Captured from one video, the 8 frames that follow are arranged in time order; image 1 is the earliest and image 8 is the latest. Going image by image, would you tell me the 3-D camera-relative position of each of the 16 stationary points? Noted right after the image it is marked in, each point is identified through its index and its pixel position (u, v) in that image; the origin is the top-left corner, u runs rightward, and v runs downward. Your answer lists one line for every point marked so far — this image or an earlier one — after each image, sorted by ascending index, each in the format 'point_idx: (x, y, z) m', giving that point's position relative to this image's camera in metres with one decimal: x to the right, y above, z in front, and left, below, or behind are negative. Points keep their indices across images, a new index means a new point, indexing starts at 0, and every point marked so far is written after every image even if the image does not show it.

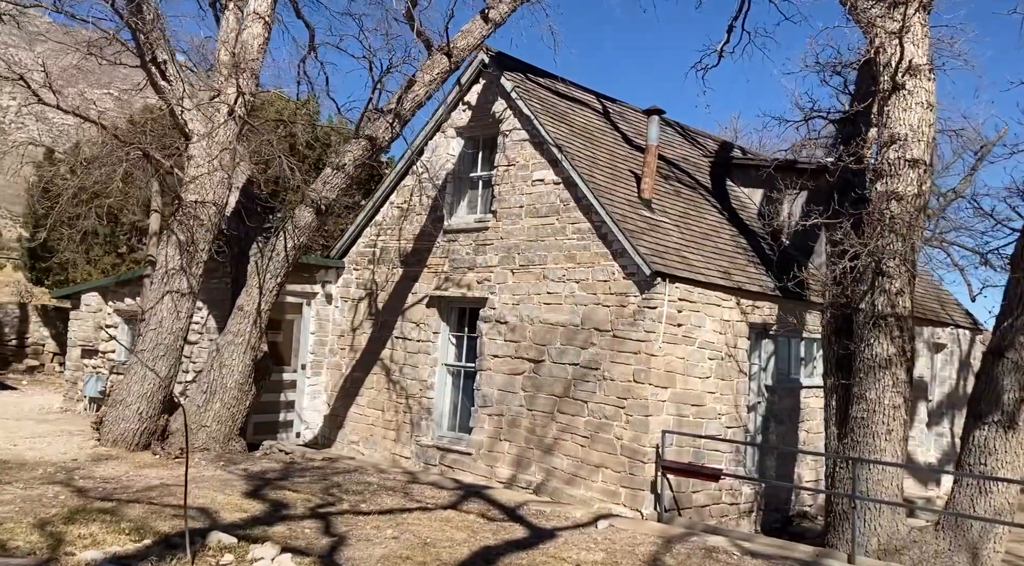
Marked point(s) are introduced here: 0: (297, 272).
0: (-3.0, +0.2, +13.9) m
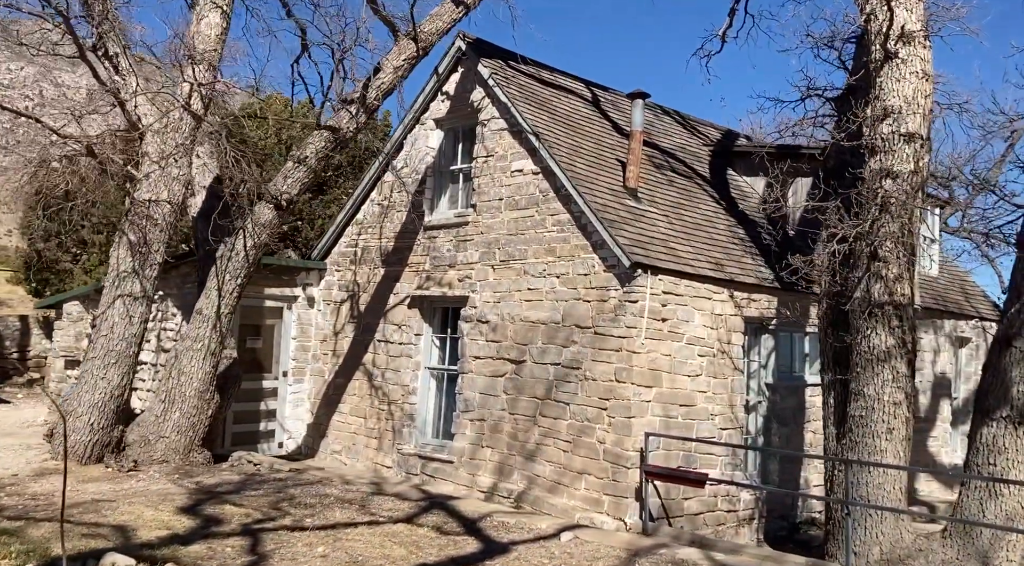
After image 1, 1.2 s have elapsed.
0: (-3.2, +0.1, +13.4) m
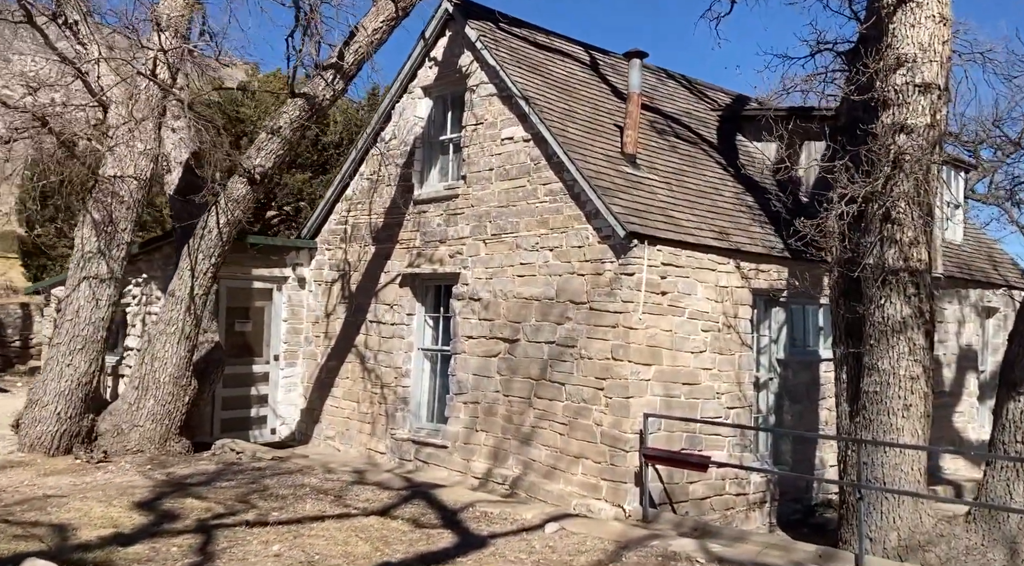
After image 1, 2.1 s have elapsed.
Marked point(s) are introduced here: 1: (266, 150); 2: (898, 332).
0: (-3.2, +0.4, +12.8) m
1: (-2.4, +1.3, +9.7) m
2: (+3.2, -0.4, +8.2) m
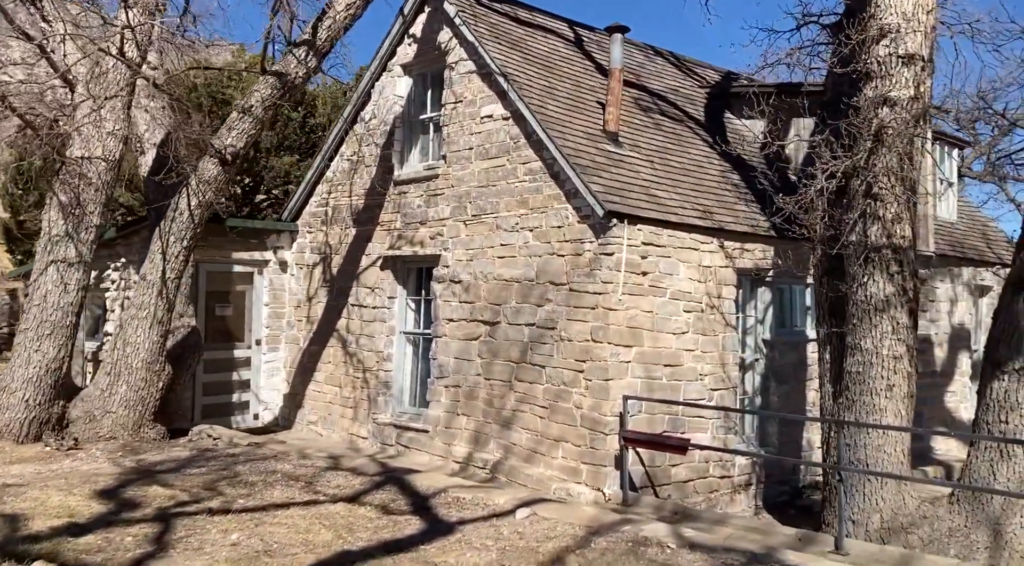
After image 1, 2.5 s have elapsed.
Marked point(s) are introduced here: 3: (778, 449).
0: (-3.4, +0.6, +12.7) m
1: (-2.7, +1.5, +9.5) m
2: (+3.0, -0.2, +8.0) m
3: (+2.9, -1.8, +10.7) m
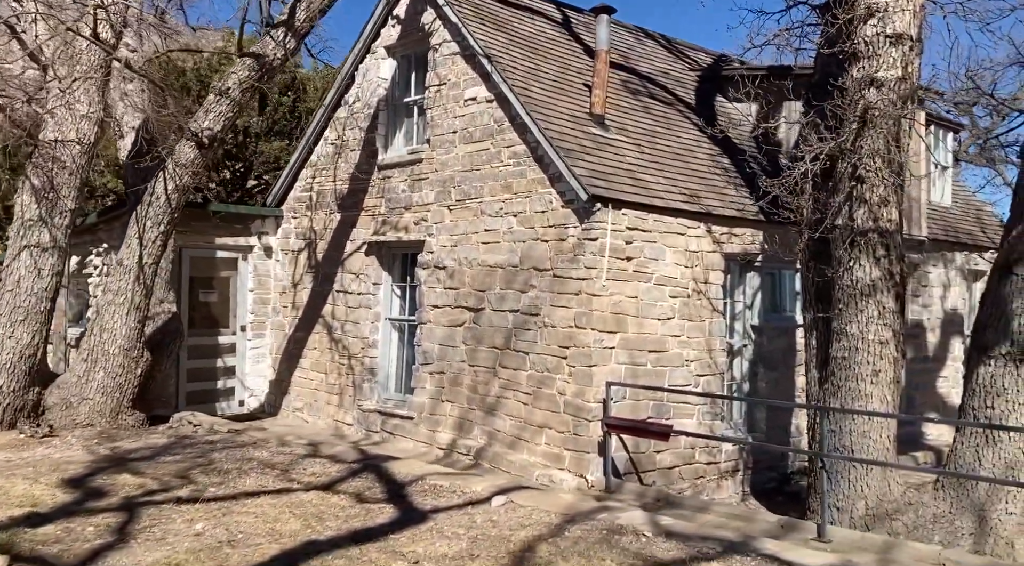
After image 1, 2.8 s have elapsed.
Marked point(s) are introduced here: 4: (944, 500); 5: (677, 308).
0: (-3.6, +0.8, +12.5) m
1: (-2.8, +1.6, +9.3) m
2: (+2.8, -0.1, +7.8) m
3: (+2.7, -1.6, +10.6) m
4: (+3.3, -1.7, +7.5) m
5: (+1.6, -0.2, +9.6) m
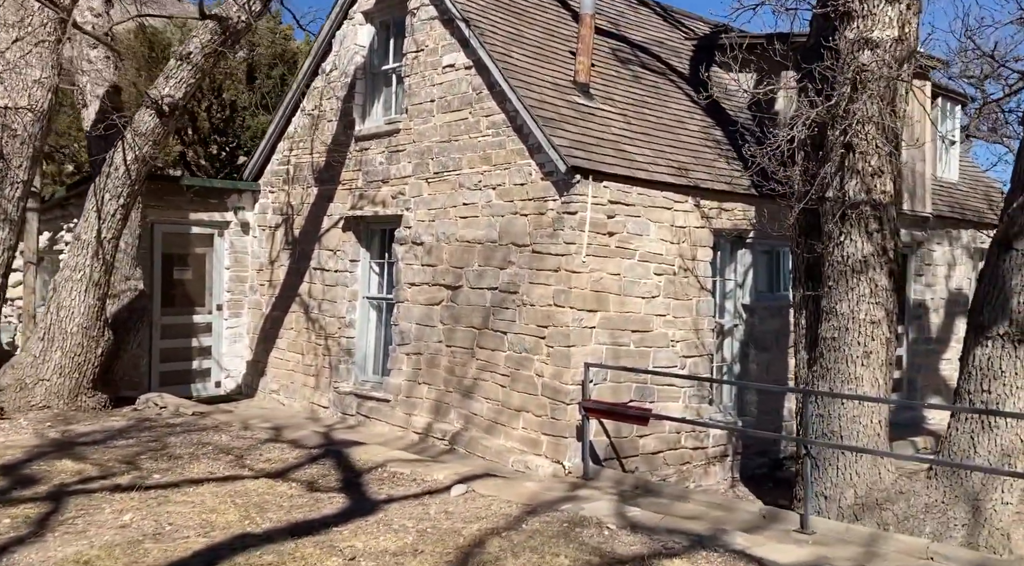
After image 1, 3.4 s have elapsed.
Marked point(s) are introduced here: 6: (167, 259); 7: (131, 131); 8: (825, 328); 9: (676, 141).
0: (-3.8, +1.0, +12.1) m
1: (-3.0, +1.8, +8.9) m
2: (+2.6, +0.1, +7.3) m
3: (+2.5, -1.4, +10.2) m
4: (+3.1, -1.5, +7.1) m
5: (+1.4, 0.0, +9.1) m
6: (-4.2, +0.3, +11.9) m
7: (-3.4, +1.4, +8.9) m
8: (+2.4, -0.3, +7.6) m
9: (+1.7, +1.4, +10.0) m
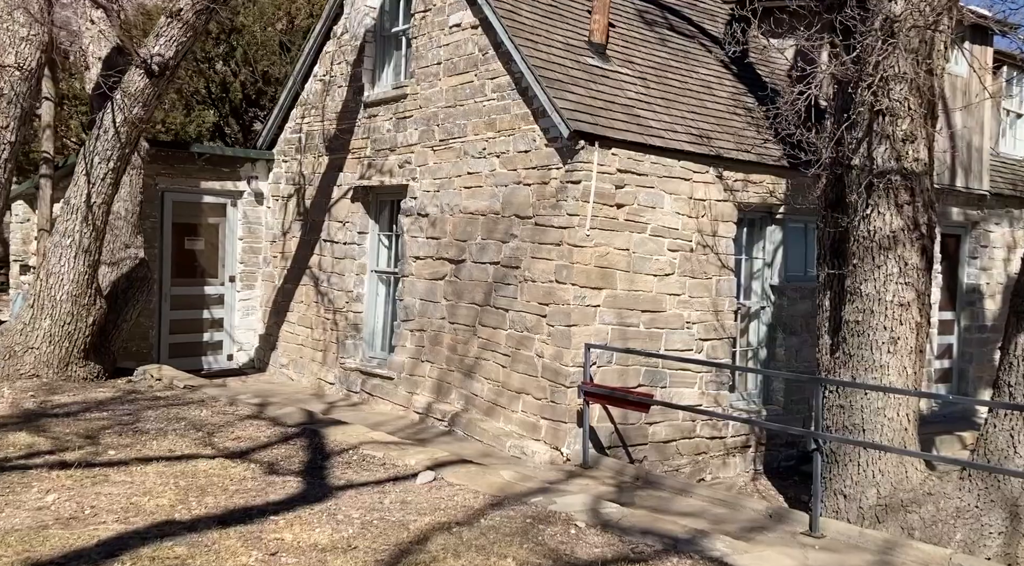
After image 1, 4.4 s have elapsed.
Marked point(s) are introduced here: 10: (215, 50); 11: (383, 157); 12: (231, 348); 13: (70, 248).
0: (-3.5, +1.4, +11.7) m
1: (-3.0, +2.1, +8.5) m
2: (+2.5, +0.2, +6.6) m
3: (+2.6, -1.2, +9.5) m
4: (+3.0, -1.4, +6.4) m
5: (+1.4, +0.2, +8.4) m
6: (-3.9, +0.6, +11.6) m
7: (-3.4, +1.7, +8.5) m
8: (+2.3, -0.2, +6.8) m
9: (+1.8, +1.7, +9.3) m
10: (-5.3, +4.2, +17.8) m
11: (-1.3, +1.3, +10.2) m
12: (-3.4, -0.8, +12.0) m
13: (-3.9, +0.3, +8.6) m
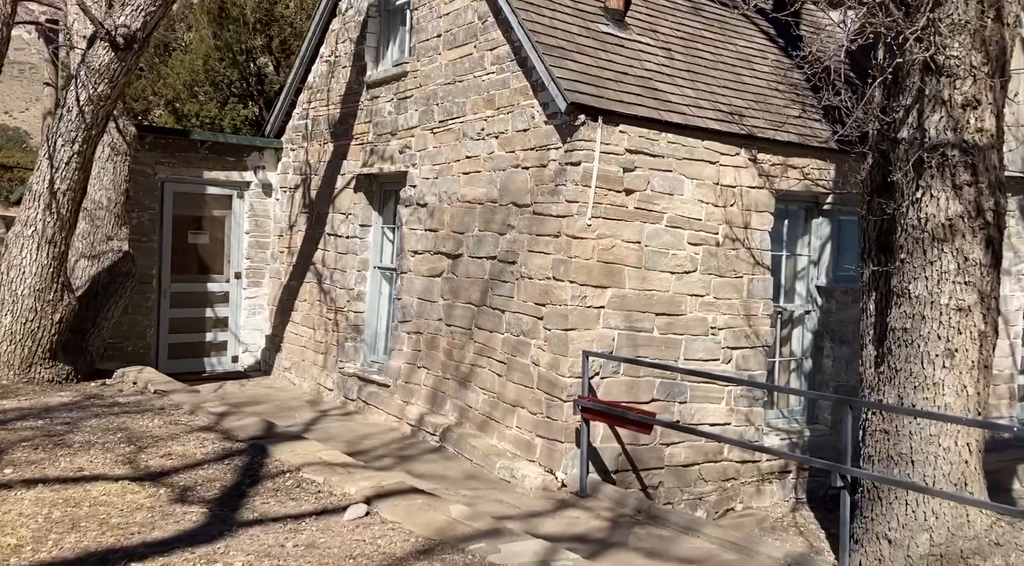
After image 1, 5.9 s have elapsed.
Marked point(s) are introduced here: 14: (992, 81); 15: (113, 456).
0: (-3.3, +1.4, +11.0) m
1: (-3.0, +2.2, +7.7) m
2: (+2.3, +0.2, +5.4) m
3: (+2.6, -1.2, +8.2) m
4: (+2.8, -1.4, +5.1) m
5: (+1.4, +0.2, +7.3) m
6: (-3.7, +0.7, +10.9) m
7: (-3.4, +1.7, +7.8) m
8: (+2.2, -0.2, +5.6) m
9: (+1.8, +1.7, +8.1) m
10: (-4.6, +4.2, +17.2) m
11: (-1.2, +1.3, +9.2) m
12: (-3.2, -0.8, +11.3) m
13: (-3.9, +0.4, +7.9) m
14: (+2.7, +1.1, +5.4) m
15: (-2.3, -1.0, +5.8) m
